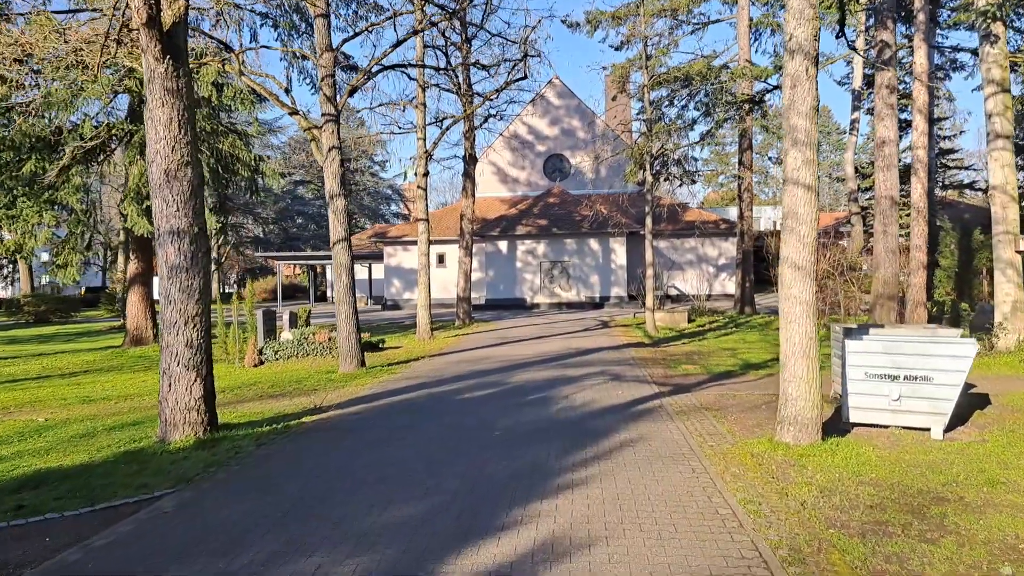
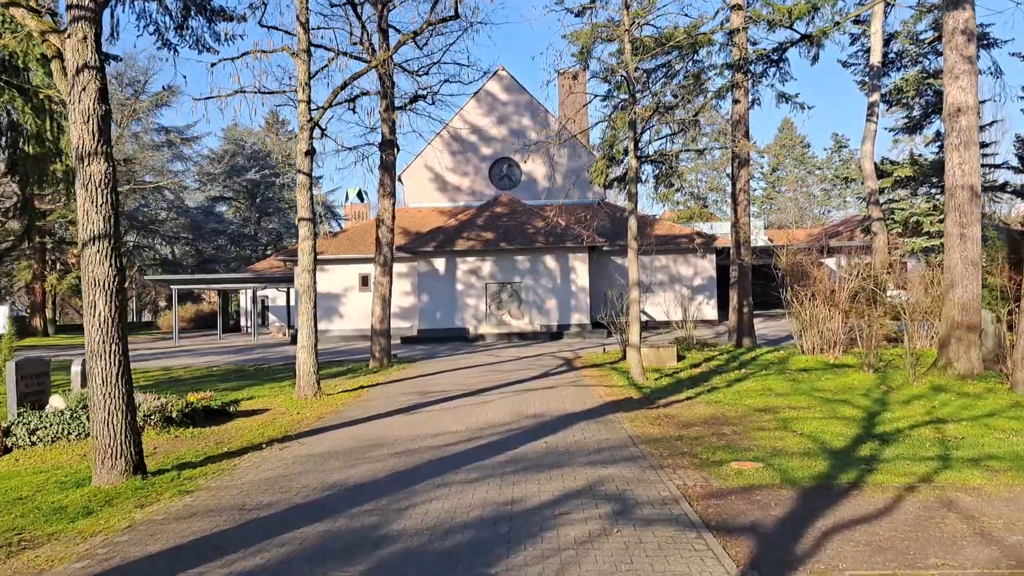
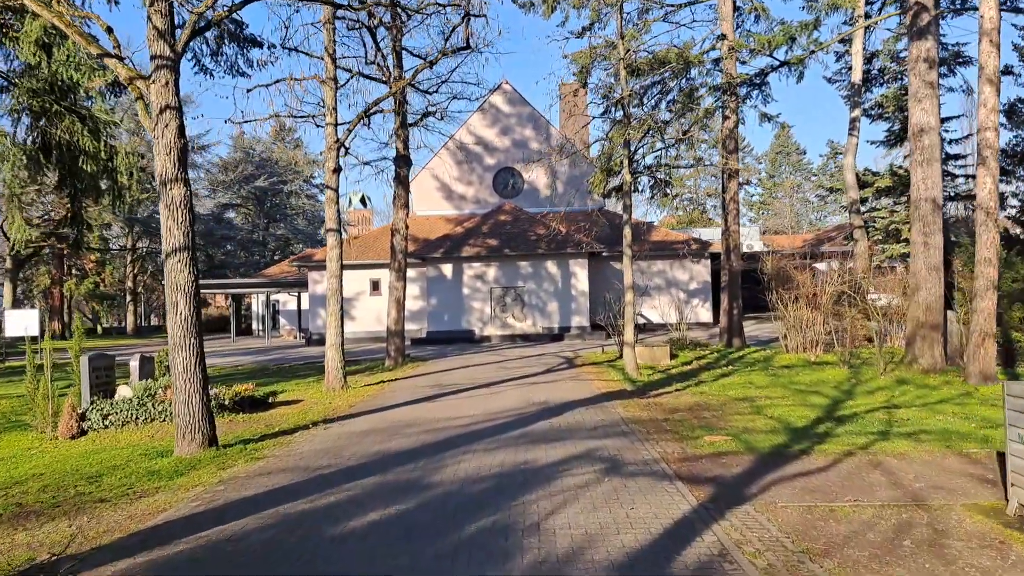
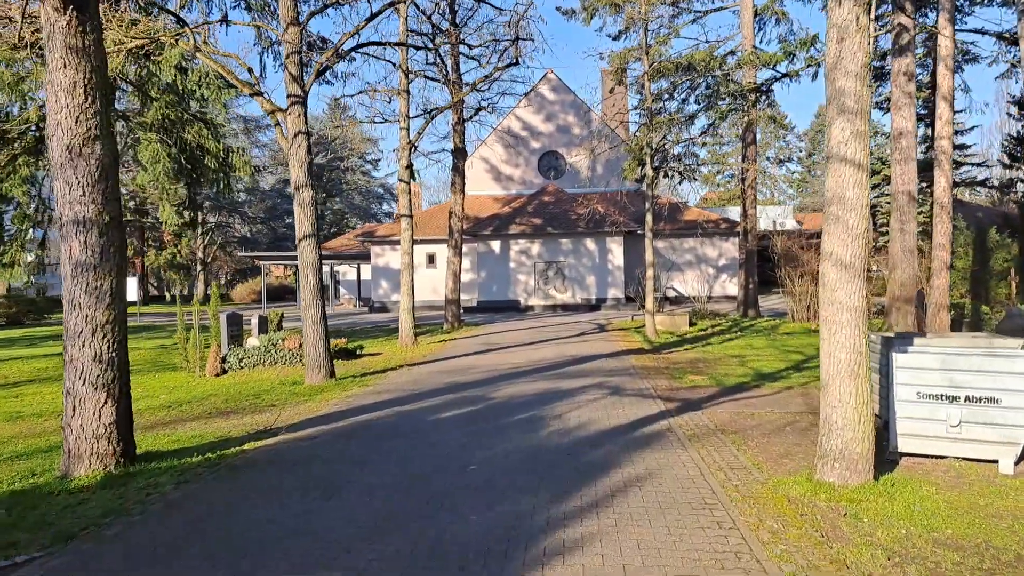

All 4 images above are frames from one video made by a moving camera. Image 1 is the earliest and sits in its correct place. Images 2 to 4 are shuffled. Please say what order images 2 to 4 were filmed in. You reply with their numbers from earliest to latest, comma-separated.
4, 3, 2
